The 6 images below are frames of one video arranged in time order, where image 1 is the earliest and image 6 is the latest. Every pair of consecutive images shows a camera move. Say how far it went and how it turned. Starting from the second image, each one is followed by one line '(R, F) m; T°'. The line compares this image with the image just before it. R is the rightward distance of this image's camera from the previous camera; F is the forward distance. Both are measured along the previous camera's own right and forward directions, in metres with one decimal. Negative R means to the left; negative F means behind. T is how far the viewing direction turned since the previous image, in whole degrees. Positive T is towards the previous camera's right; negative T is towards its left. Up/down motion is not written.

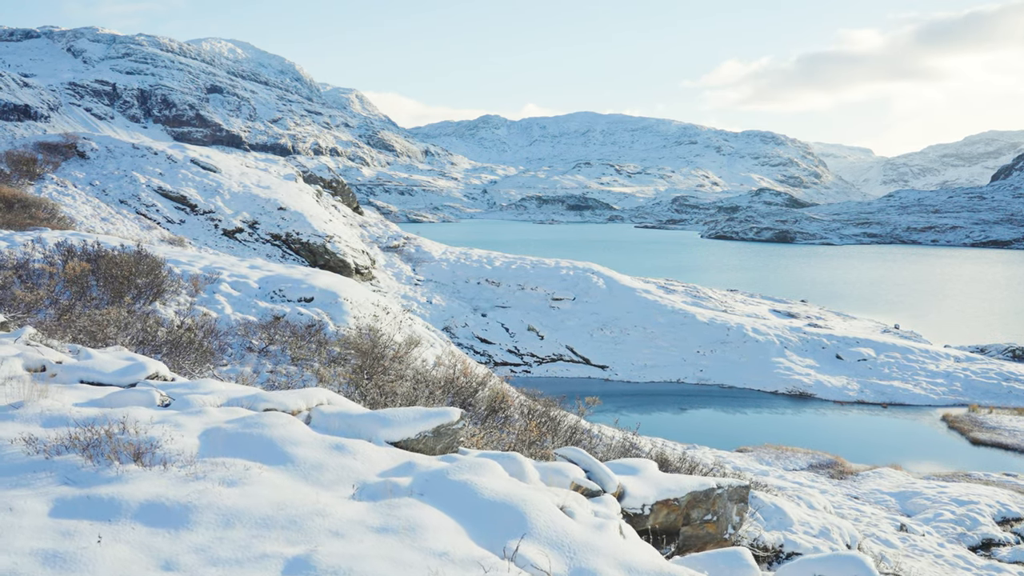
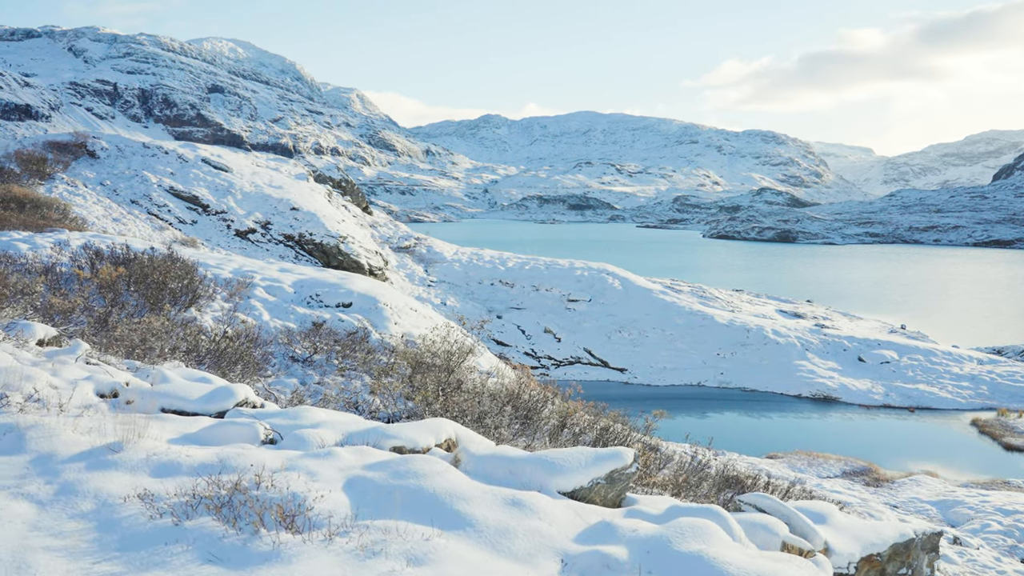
(-1.1, +0.5) m; 0°
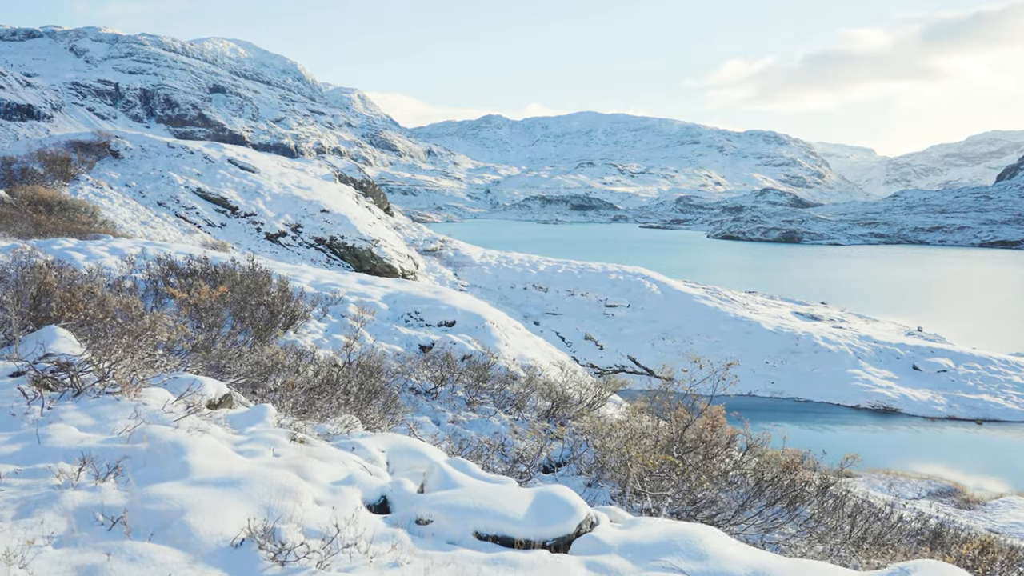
(-2.5, +1.2) m; 0°
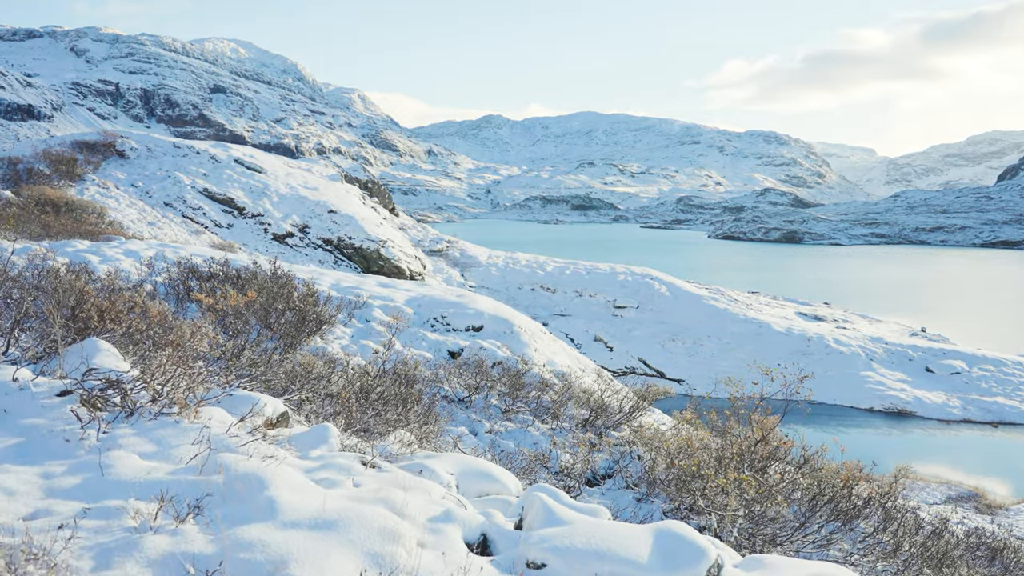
(-0.6, +0.3) m; 0°
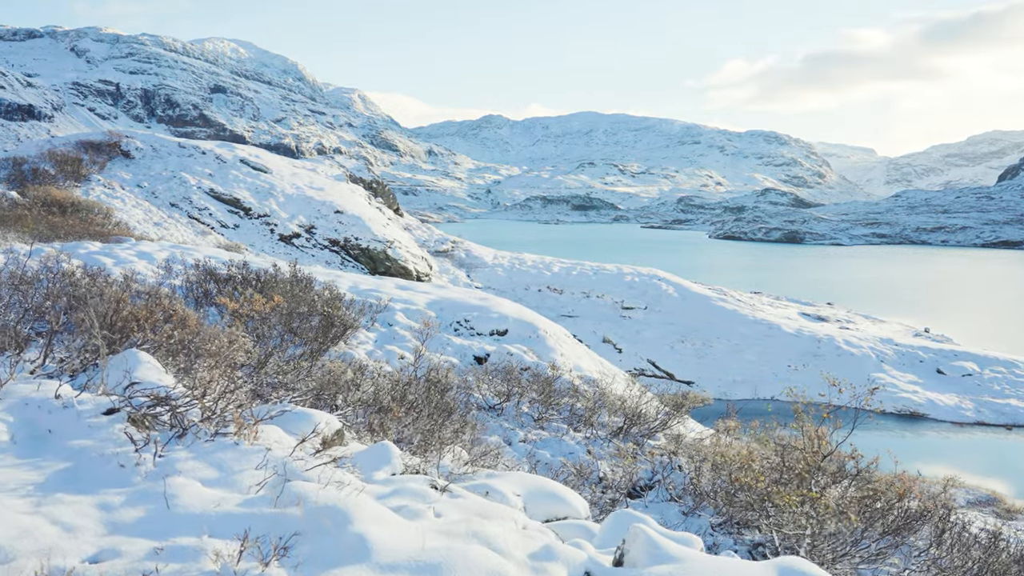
(-0.5, +0.2) m; 0°
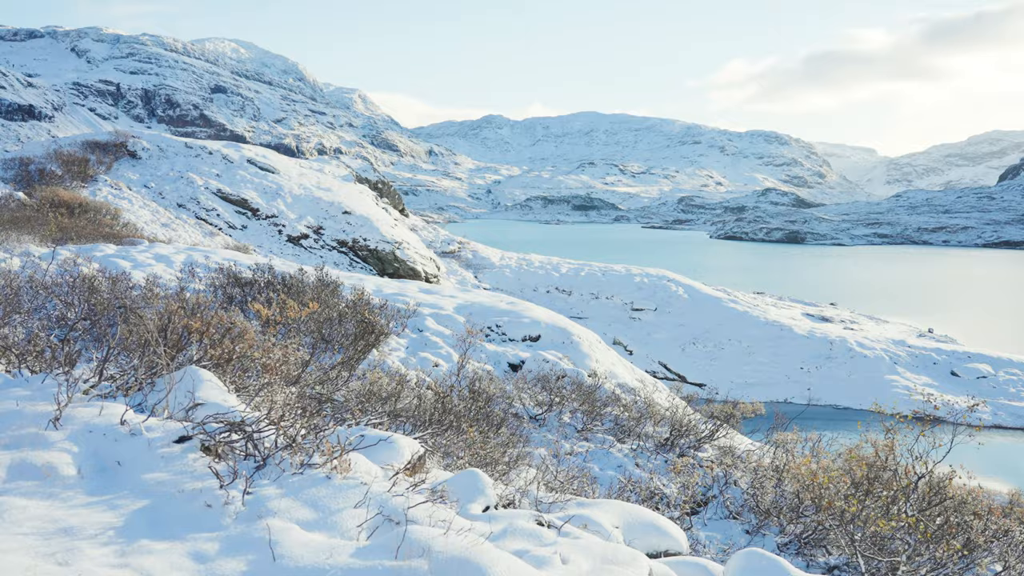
(-0.6, +0.3) m; 0°
